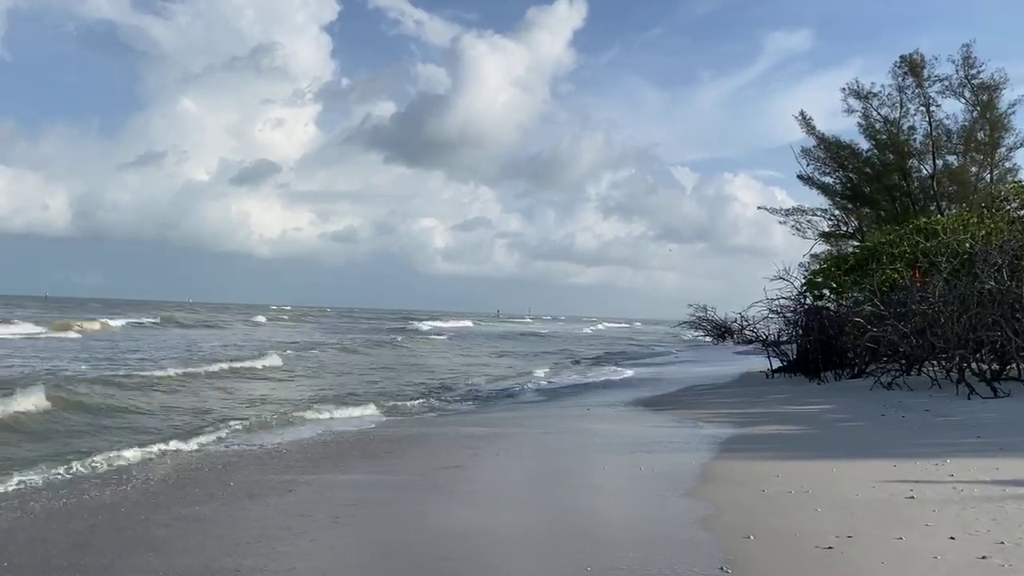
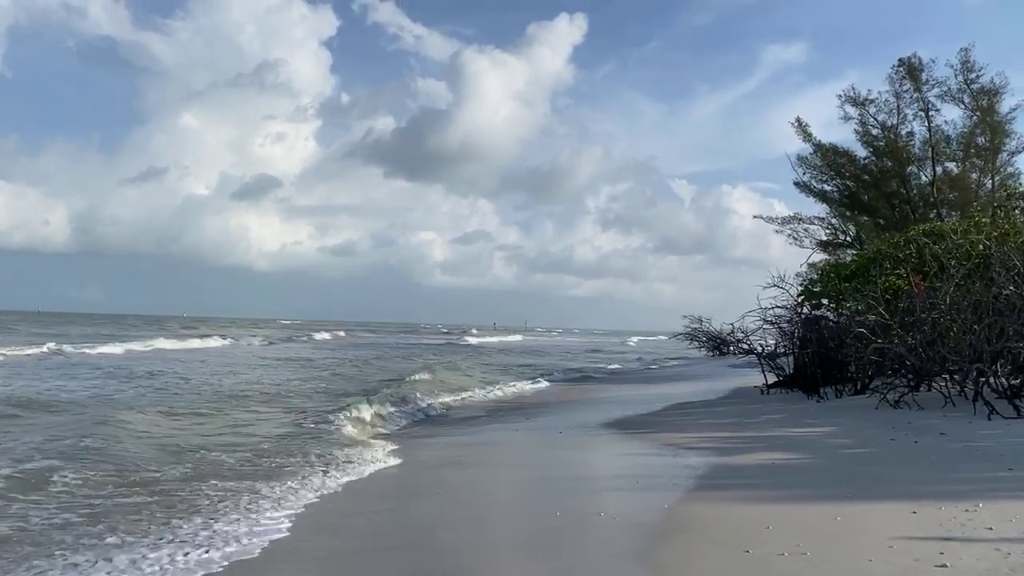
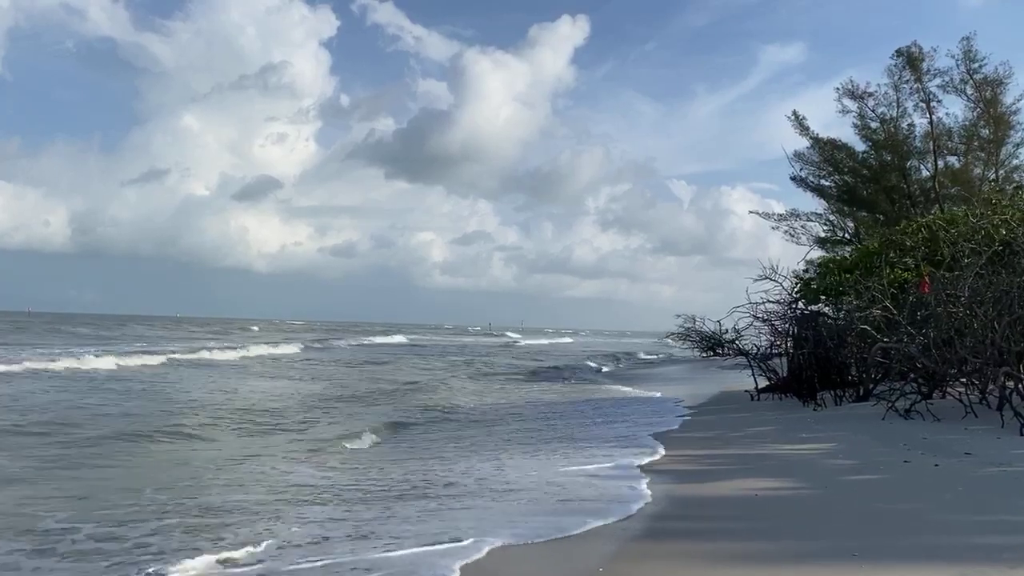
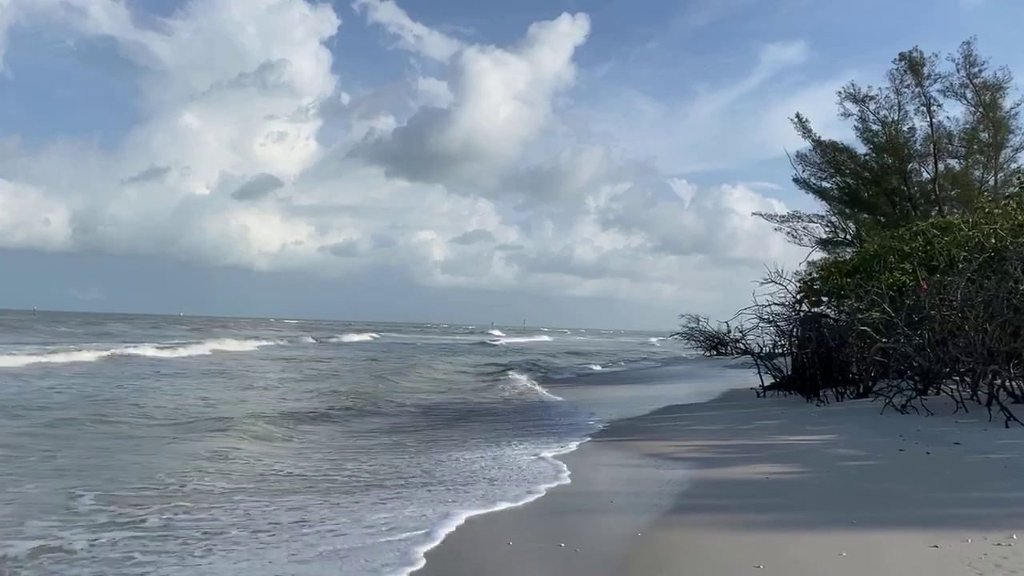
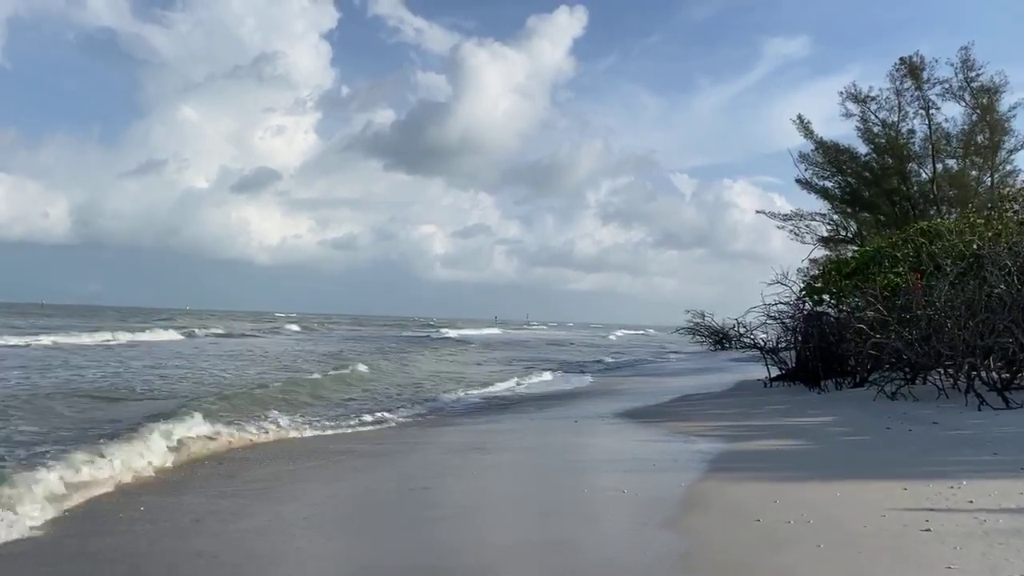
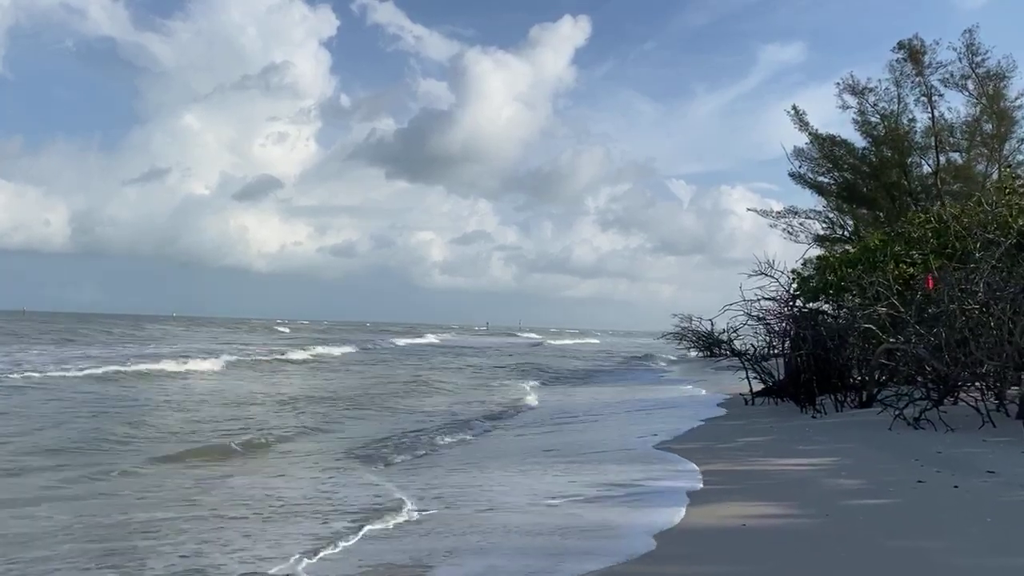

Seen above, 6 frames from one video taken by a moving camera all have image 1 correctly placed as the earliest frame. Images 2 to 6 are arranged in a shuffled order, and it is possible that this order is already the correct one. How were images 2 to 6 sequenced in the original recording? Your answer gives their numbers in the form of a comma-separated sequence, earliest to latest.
5, 2, 4, 3, 6
